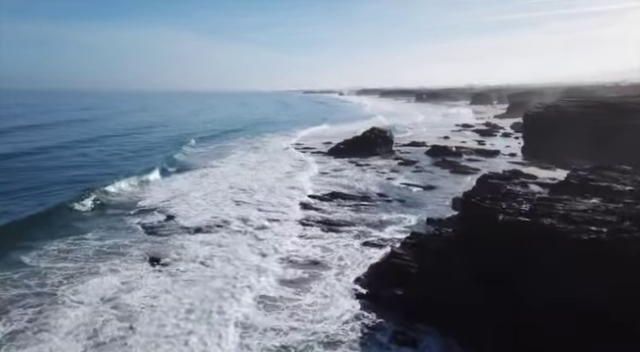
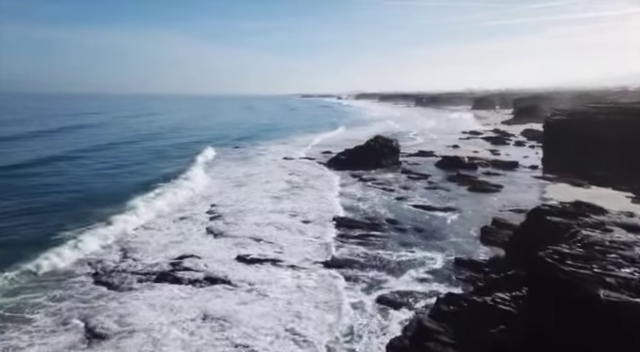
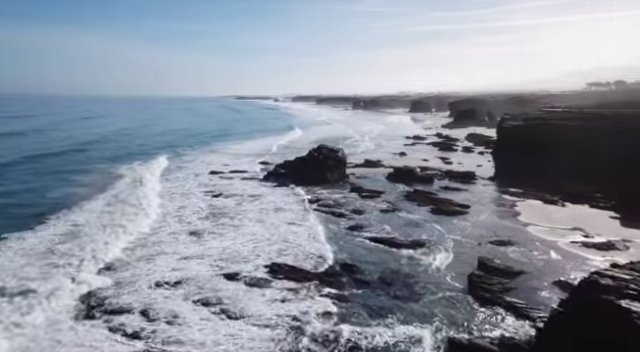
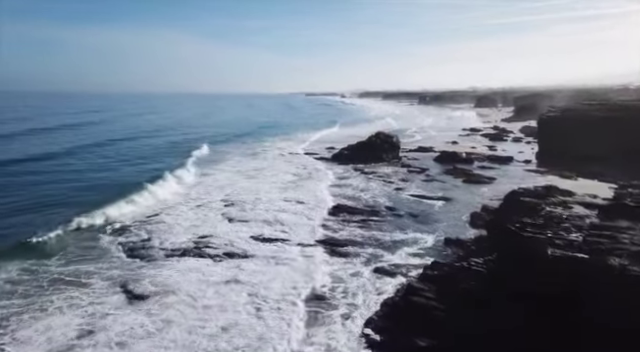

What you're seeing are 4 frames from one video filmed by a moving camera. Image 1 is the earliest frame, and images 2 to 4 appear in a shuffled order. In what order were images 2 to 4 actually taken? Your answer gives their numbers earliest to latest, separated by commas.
4, 2, 3
